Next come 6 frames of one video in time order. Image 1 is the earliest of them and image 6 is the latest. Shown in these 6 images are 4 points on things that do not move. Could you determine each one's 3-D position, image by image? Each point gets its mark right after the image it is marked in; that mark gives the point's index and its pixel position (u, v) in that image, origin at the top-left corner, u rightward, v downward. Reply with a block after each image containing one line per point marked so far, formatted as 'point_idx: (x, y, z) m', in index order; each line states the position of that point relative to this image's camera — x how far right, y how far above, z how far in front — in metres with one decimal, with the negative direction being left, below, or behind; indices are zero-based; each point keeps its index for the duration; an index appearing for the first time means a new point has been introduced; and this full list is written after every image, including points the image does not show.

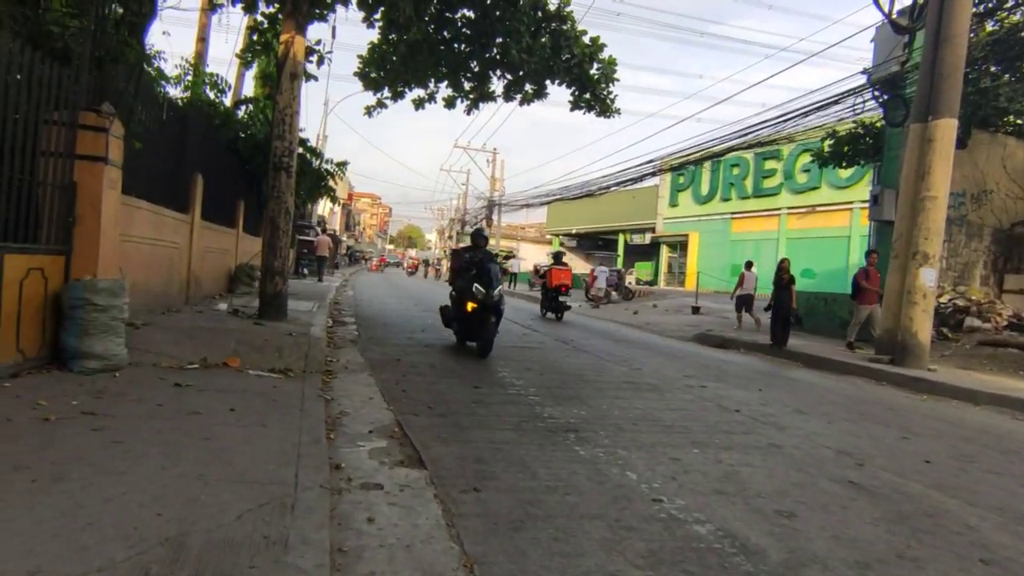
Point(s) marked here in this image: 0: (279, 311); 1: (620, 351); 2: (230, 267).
0: (-3.3, -0.3, +10.6) m
1: (+1.8, -1.1, +13.1) m
2: (-5.9, +0.4, +15.5) m
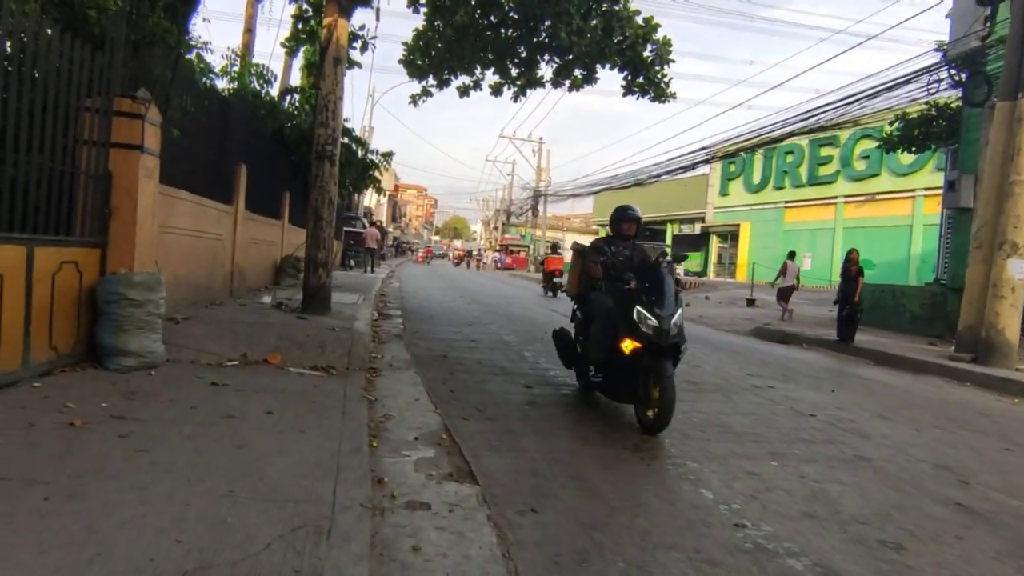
0: (-2.6, -0.2, +10.3) m
1: (+2.7, -1.0, +12.4) m
2: (-4.9, +0.6, +15.4) m
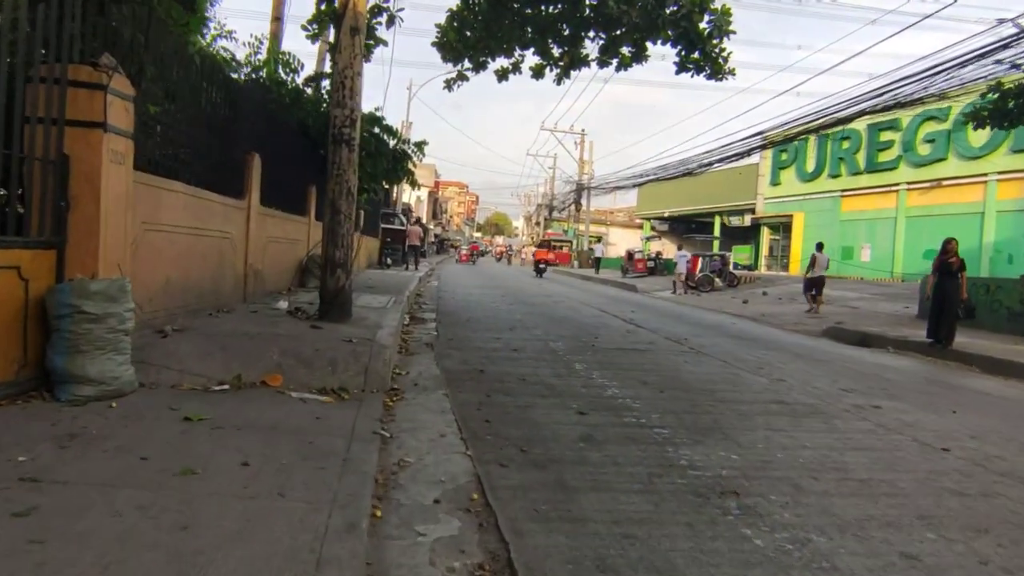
0: (-2.0, -0.3, +9.0) m
1: (+3.4, -0.9, +10.9) m
2: (-4.0, +0.5, +14.2) m
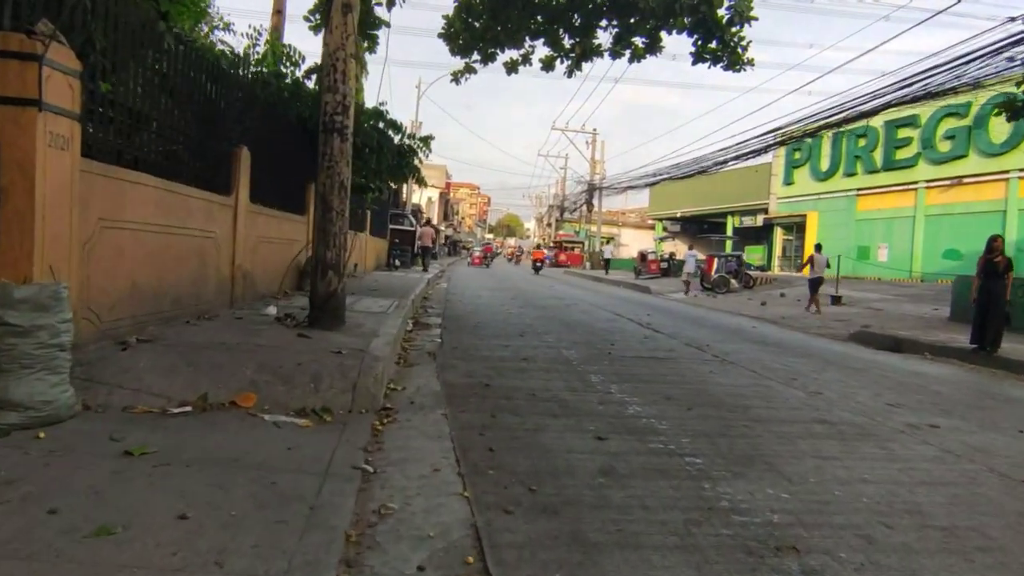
0: (-1.9, -0.3, +8.2) m
1: (+3.5, -1.0, +10.0) m
2: (-3.9, +0.5, +13.4) m
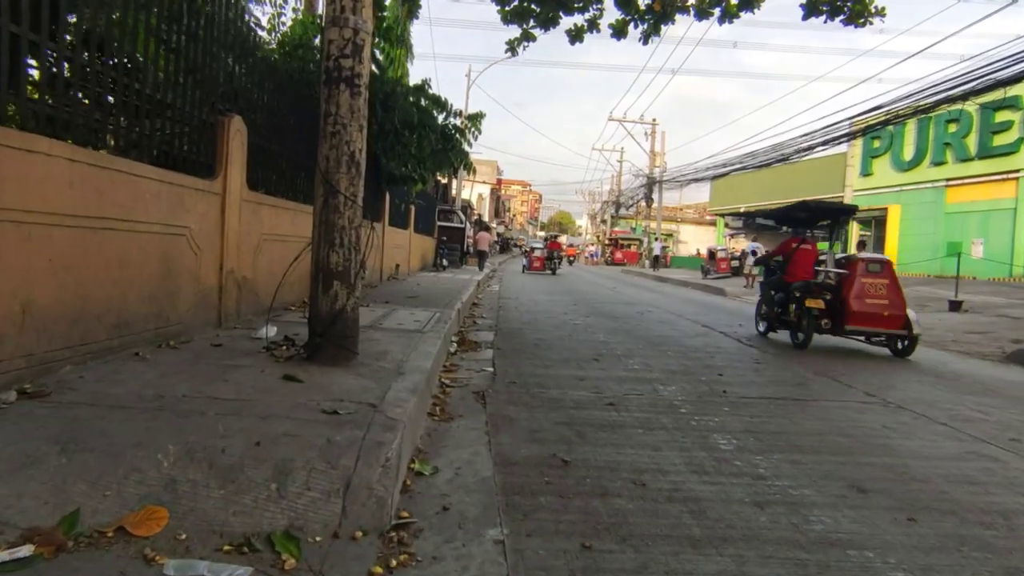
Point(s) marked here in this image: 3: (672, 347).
0: (-1.3, -0.4, +5.8) m
1: (+4.2, -1.1, +7.2) m
2: (-2.9, +0.4, +11.1) m
3: (+2.2, -0.8, +10.1) m
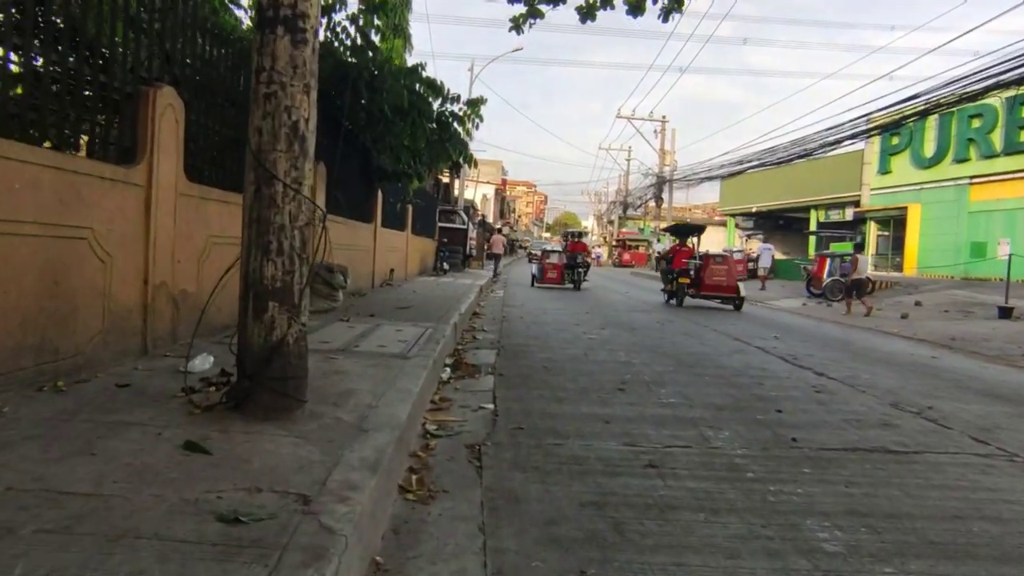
0: (-1.3, -0.6, +4.2) m
1: (+4.3, -1.2, +5.5) m
2: (-2.8, +0.2, +9.5) m
3: (+2.2, -0.9, +8.5) m
